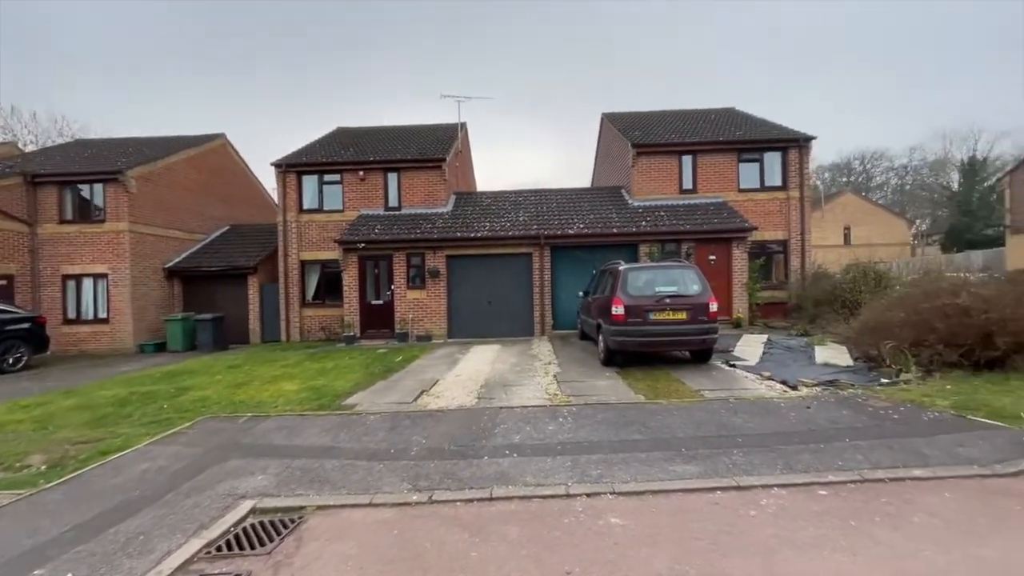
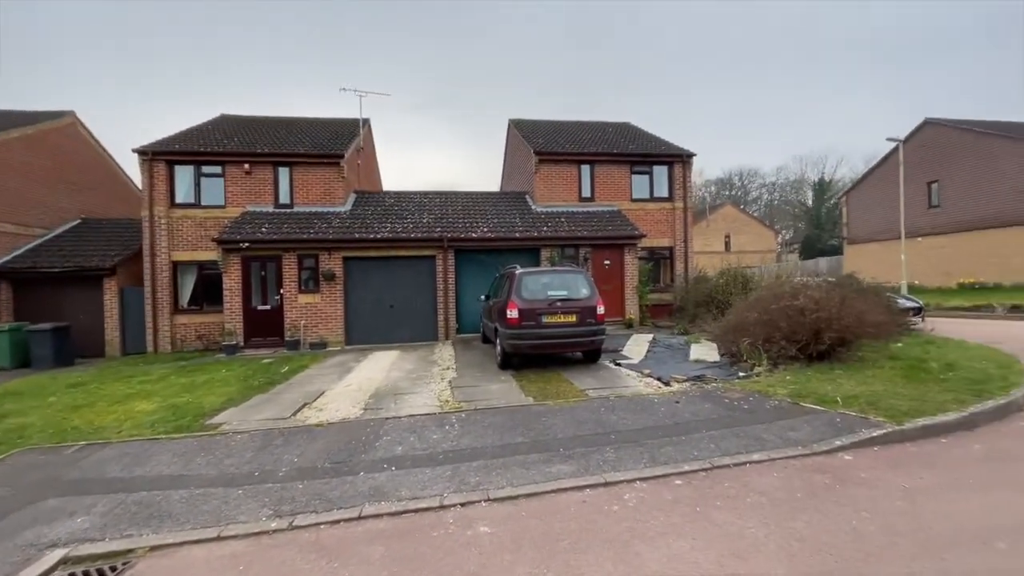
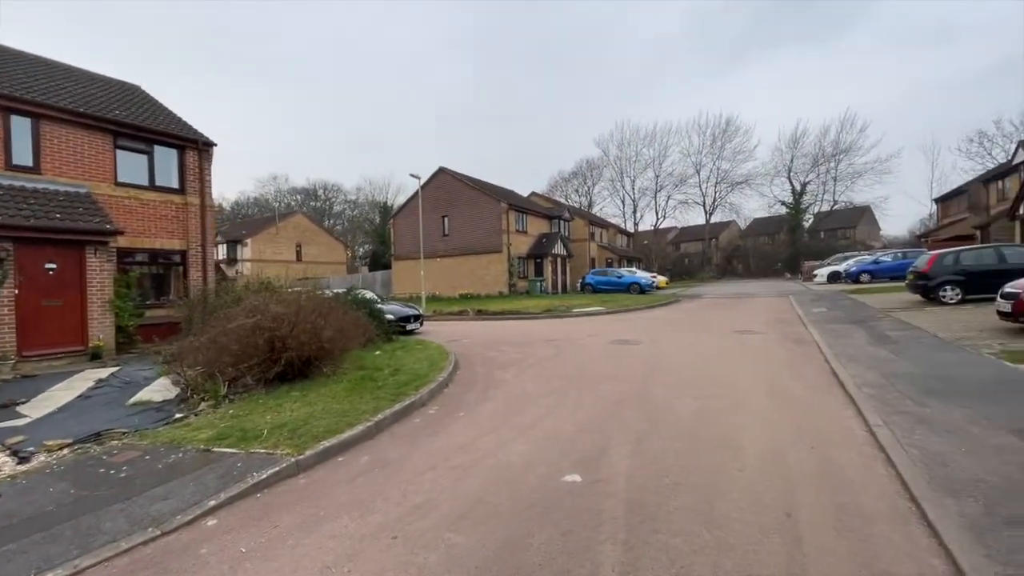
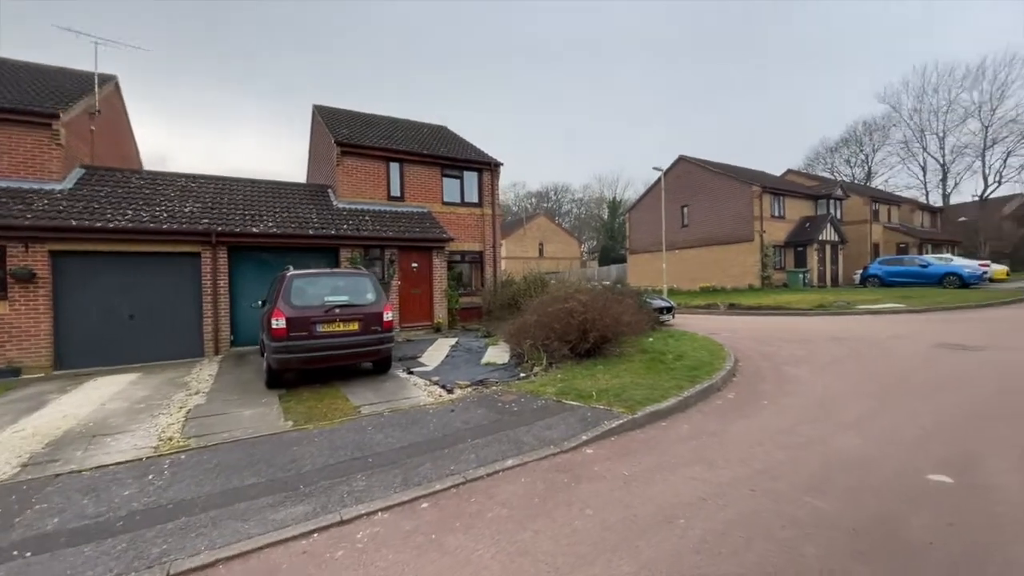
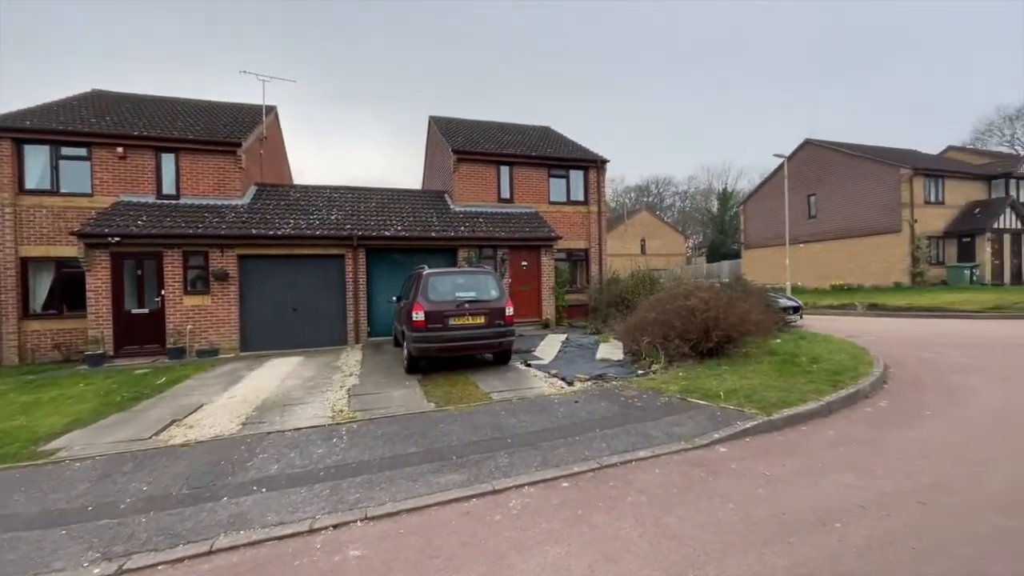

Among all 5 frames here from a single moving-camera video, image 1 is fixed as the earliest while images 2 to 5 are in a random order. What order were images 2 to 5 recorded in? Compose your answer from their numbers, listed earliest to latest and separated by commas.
2, 5, 4, 3
